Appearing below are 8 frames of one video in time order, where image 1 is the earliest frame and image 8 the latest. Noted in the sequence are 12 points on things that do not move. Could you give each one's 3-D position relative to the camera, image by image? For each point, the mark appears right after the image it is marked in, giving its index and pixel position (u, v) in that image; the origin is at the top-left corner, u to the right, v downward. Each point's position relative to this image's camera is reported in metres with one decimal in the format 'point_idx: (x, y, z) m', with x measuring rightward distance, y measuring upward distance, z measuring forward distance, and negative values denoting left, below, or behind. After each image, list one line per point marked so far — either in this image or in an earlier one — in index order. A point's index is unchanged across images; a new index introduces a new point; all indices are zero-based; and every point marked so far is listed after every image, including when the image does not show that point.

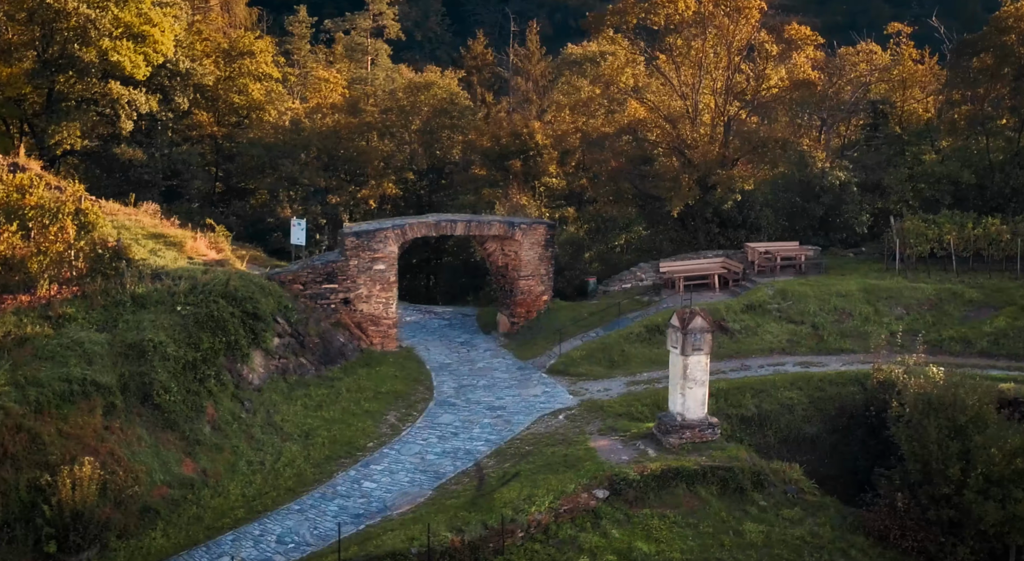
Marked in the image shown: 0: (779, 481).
0: (+4.7, -3.6, +18.6) m
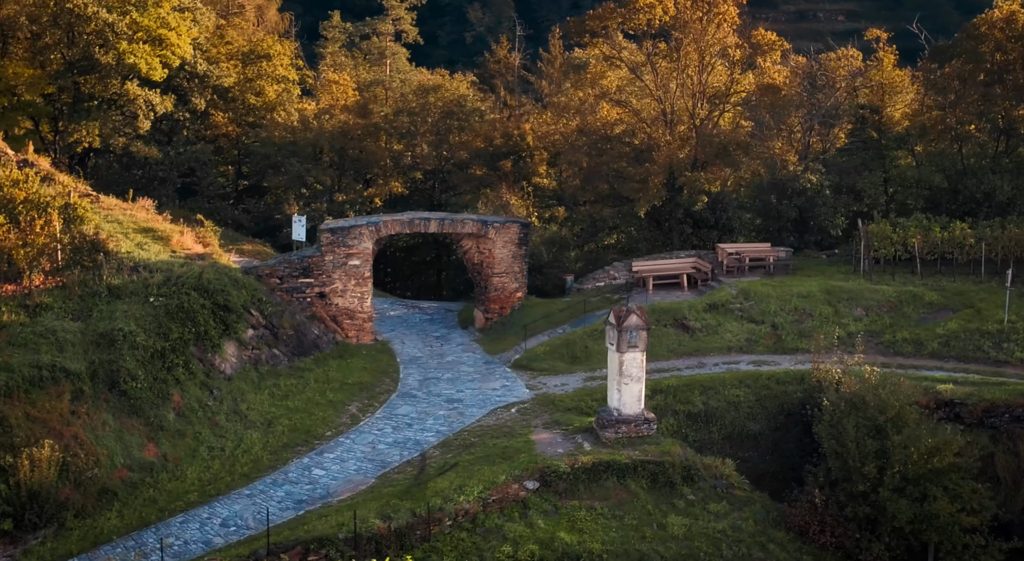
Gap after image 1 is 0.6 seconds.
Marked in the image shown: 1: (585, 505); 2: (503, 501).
0: (+3.5, -3.5, +18.9) m
1: (+1.3, -3.9, +18.2) m
2: (-0.1, -3.8, +18.0) m
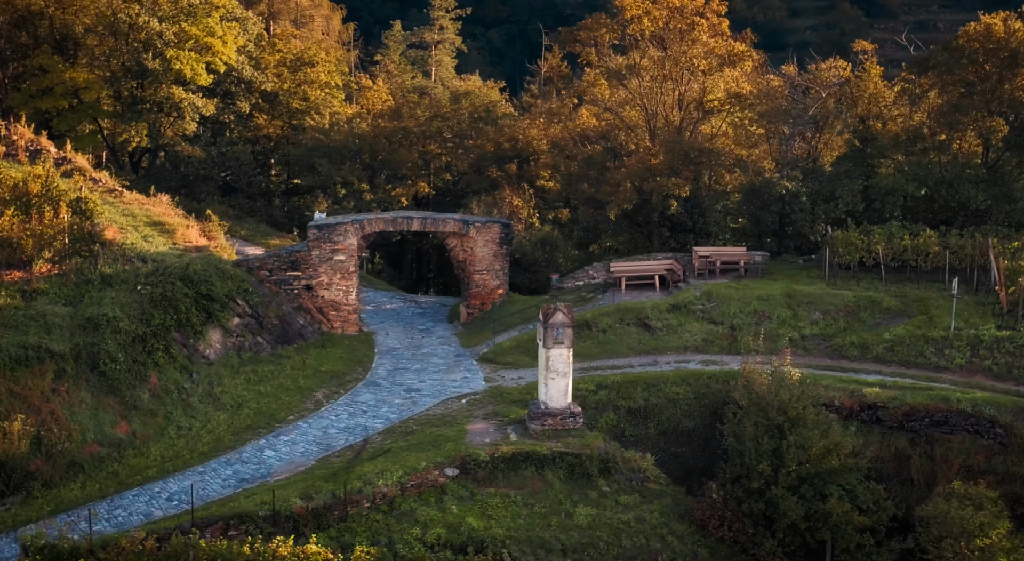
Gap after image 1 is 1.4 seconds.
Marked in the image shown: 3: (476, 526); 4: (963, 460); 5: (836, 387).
0: (+2.1, -3.5, +19.4) m
1: (-0.2, -3.8, +18.8) m
2: (-1.6, -3.7, +18.8) m
3: (-0.6, -4.2, +17.9) m
4: (+7.9, -3.1, +18.5) m
5: (+6.2, -2.0, +20.0) m
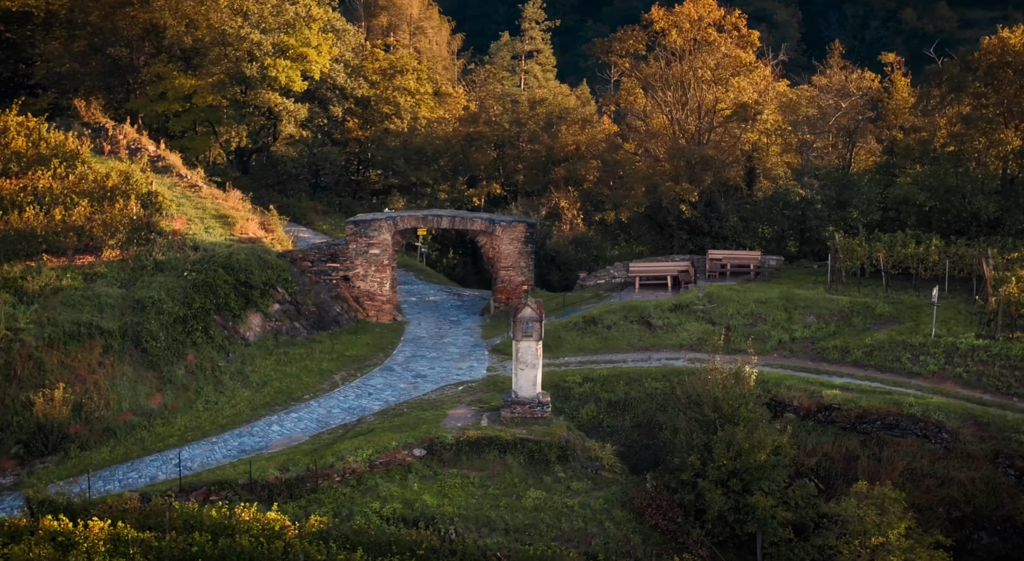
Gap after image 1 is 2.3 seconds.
0: (+1.4, -3.4, +20.3) m
1: (-1.0, -3.7, +20.1) m
2: (-2.4, -3.5, +20.3) m
3: (-1.5, -4.1, +19.2) m
4: (+7.0, -3.2, +18.6) m
5: (+5.5, -2.1, +20.4) m
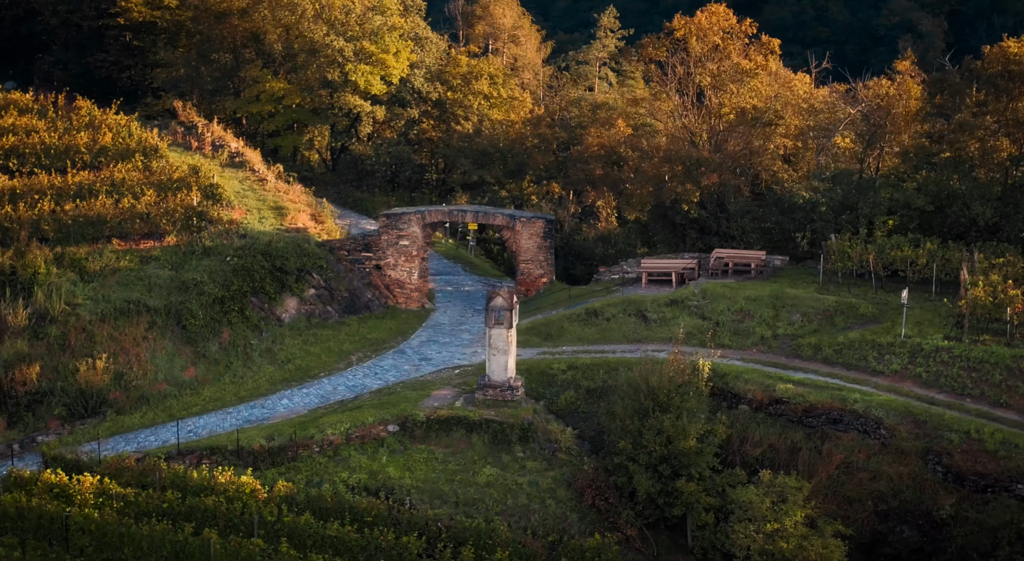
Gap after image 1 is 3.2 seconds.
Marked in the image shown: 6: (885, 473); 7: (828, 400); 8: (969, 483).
0: (+0.7, -3.3, +21.5) m
1: (-1.7, -3.5, +21.6) m
2: (-3.1, -3.3, +21.9) m
3: (-2.4, -3.8, +20.7) m
4: (+6.0, -3.2, +19.1) m
5: (+4.8, -2.0, +21.0) m
6: (+6.5, -3.4, +18.5) m
7: (+5.9, -2.2, +19.9) m
8: (+7.7, -3.4, +17.7) m
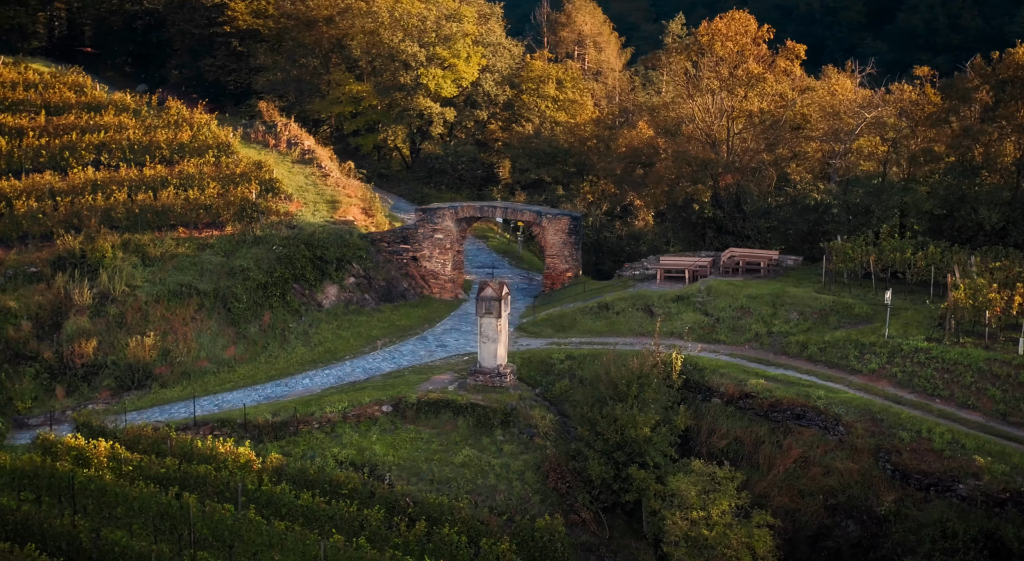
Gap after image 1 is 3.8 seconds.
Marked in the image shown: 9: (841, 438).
0: (+0.3, -3.1, +22.4) m
1: (-2.1, -3.2, +22.8) m
2: (-3.3, -3.0, +23.3) m
3: (-2.8, -3.6, +22.0) m
4: (+5.3, -3.1, +19.3) m
5: (+4.4, -1.9, +21.4) m
6: (+5.8, -3.3, +18.7) m
7: (+5.4, -2.2, +20.1) m
8: (+6.8, -3.4, +17.8) m
9: (+6.0, -2.9, +19.2) m
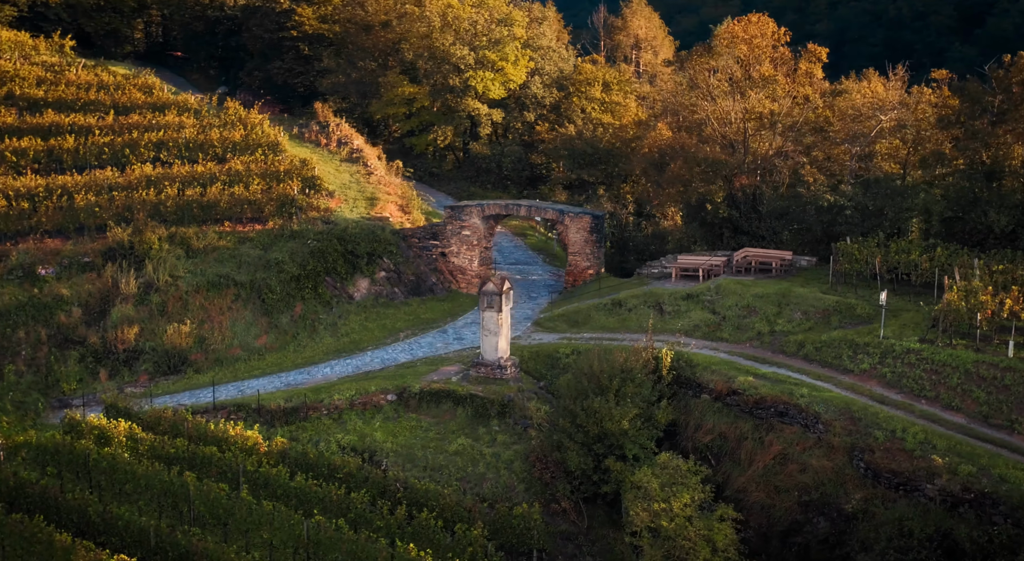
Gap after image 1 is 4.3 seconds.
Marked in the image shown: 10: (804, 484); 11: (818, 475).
0: (+0.2, -3.0, +23.0) m
1: (-2.1, -3.1, +23.5) m
2: (-3.3, -2.8, +24.1) m
3: (-2.9, -3.4, +22.9) m
4: (+5.0, -3.1, +19.5) m
5: (+4.2, -1.9, +21.6) m
6: (+5.4, -3.3, +18.9) m
7: (+5.1, -2.2, +20.3) m
8: (+6.3, -3.4, +17.9) m
9: (+5.6, -2.9, +19.3) m
10: (+5.2, -3.6, +18.7) m
11: (+5.4, -3.5, +18.7) m
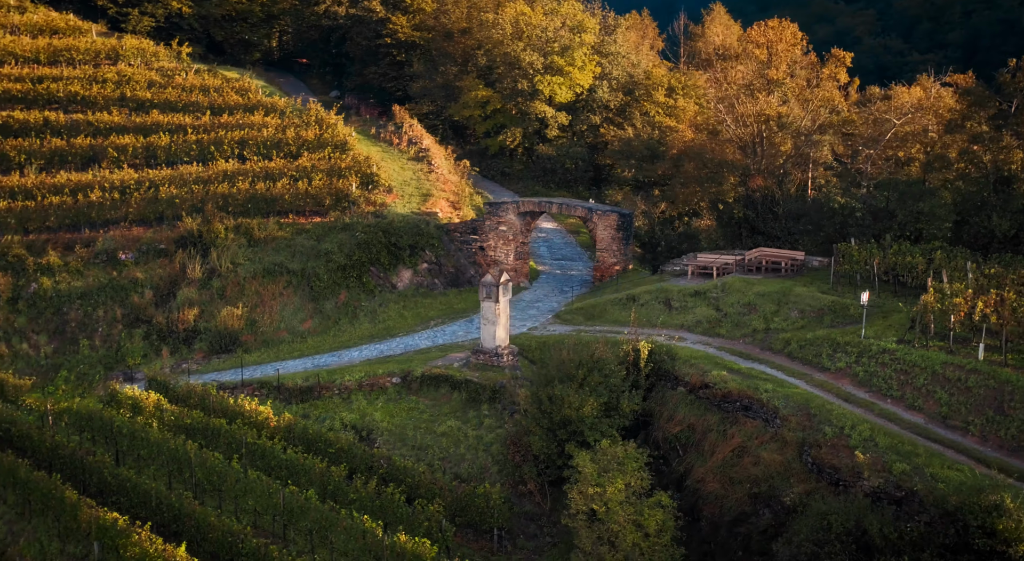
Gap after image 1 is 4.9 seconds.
0: (0.0, -2.8, +24.0) m
1: (-2.2, -2.8, +24.8) m
2: (-3.4, -2.5, +25.6) m
3: (-3.1, -3.2, +24.2) m
4: (+4.3, -3.0, +19.9) m
5: (+3.8, -1.8, +22.1) m
6: (+4.6, -3.2, +19.2) m
7: (+4.5, -2.1, +20.7) m
8: (+5.4, -3.3, +18.1) m
9: (+4.9, -2.8, +19.6) m
10: (+4.4, -3.5, +19.1) m
11: (+4.6, -3.4, +19.0) m
